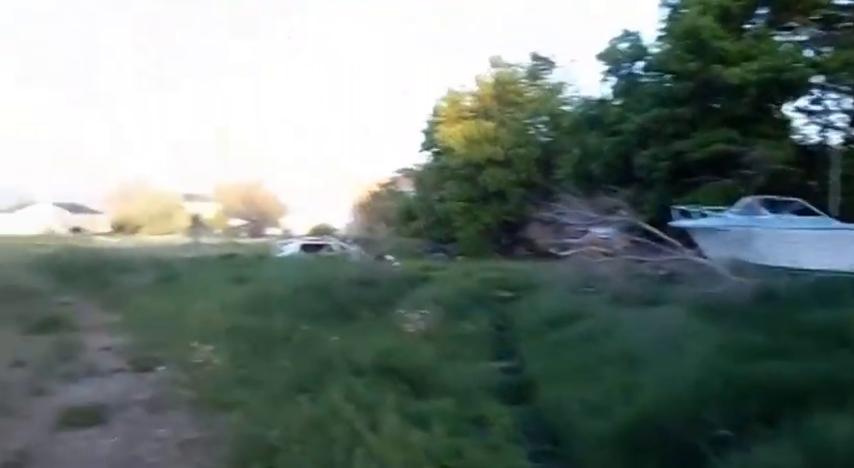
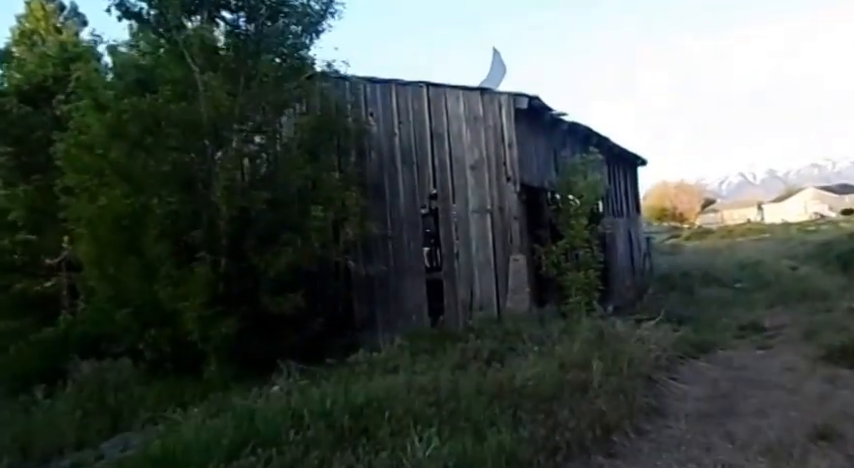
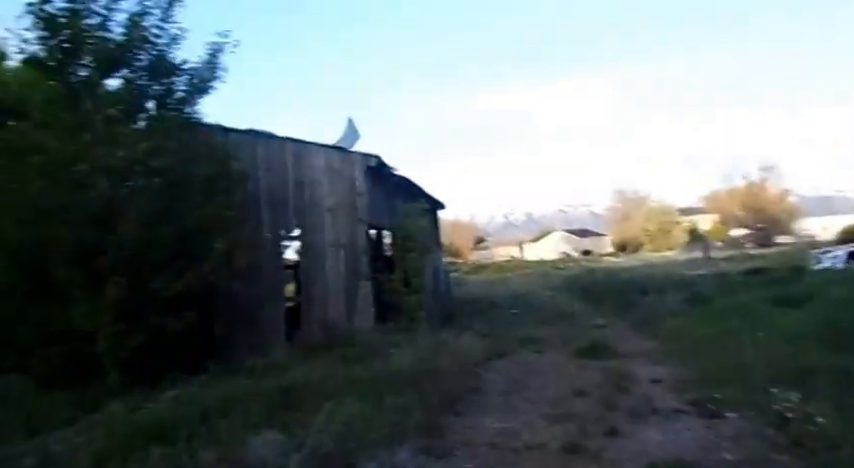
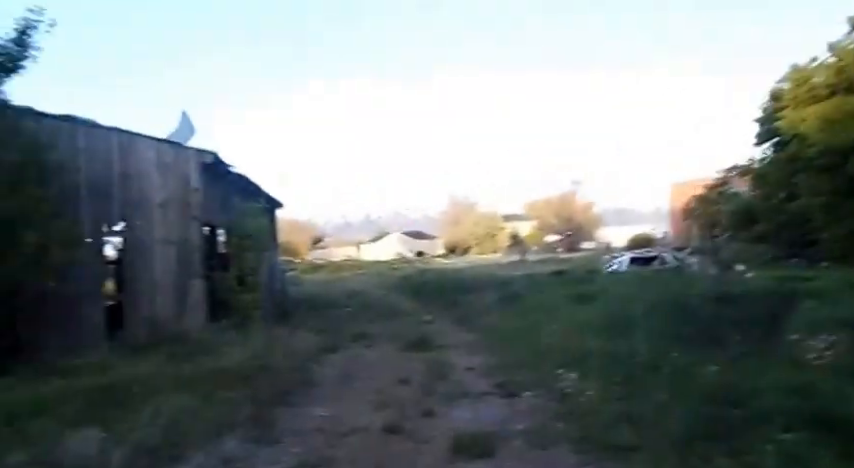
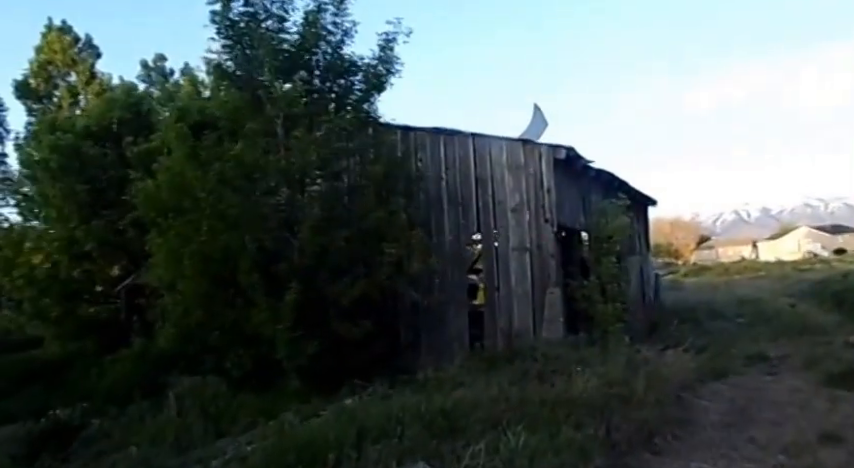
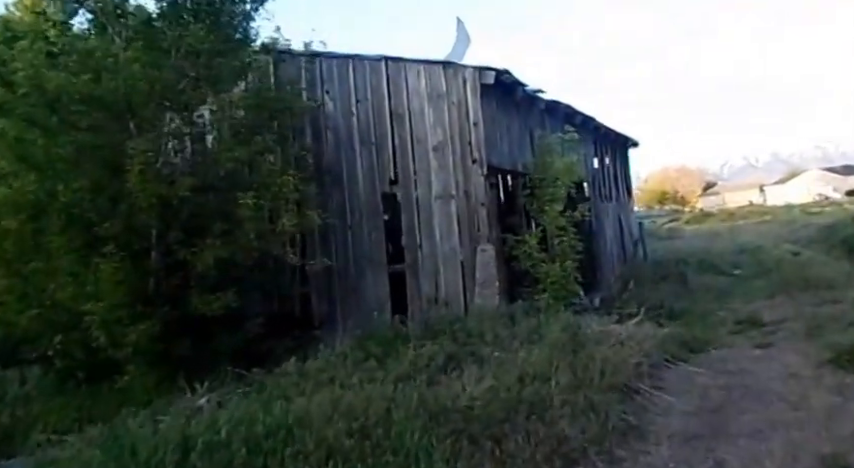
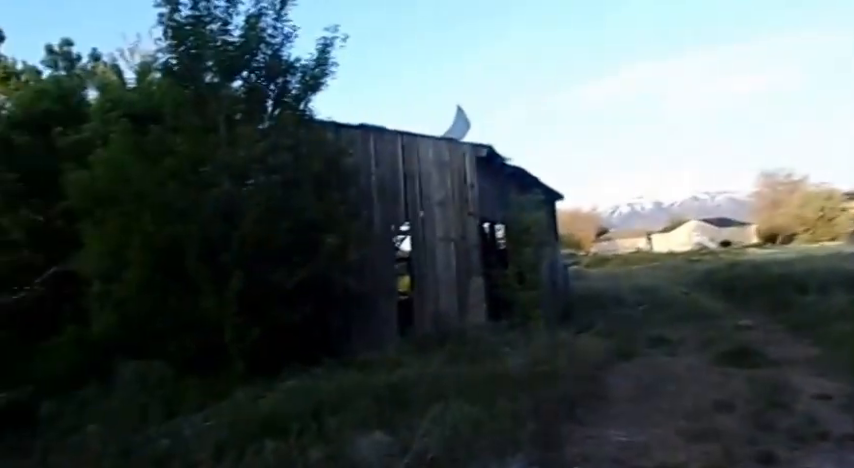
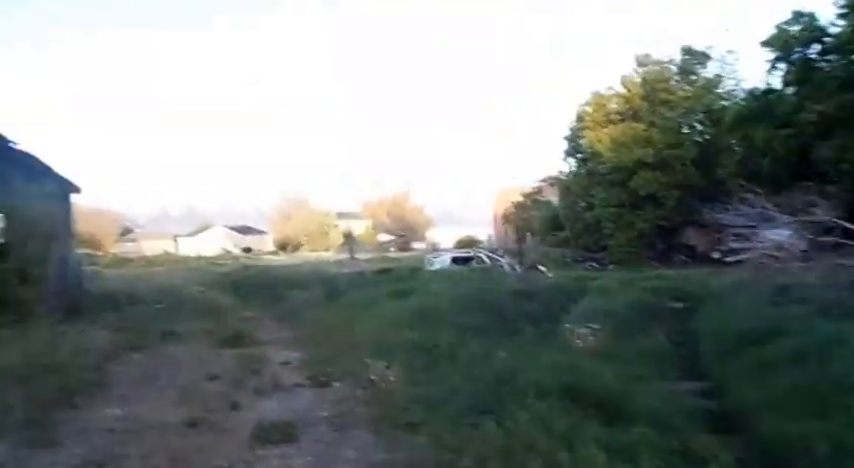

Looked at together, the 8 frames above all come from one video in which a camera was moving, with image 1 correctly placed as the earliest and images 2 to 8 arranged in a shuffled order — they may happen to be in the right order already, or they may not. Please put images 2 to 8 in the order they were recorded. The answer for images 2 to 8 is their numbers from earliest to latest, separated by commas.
8, 4, 3, 7, 5, 2, 6
